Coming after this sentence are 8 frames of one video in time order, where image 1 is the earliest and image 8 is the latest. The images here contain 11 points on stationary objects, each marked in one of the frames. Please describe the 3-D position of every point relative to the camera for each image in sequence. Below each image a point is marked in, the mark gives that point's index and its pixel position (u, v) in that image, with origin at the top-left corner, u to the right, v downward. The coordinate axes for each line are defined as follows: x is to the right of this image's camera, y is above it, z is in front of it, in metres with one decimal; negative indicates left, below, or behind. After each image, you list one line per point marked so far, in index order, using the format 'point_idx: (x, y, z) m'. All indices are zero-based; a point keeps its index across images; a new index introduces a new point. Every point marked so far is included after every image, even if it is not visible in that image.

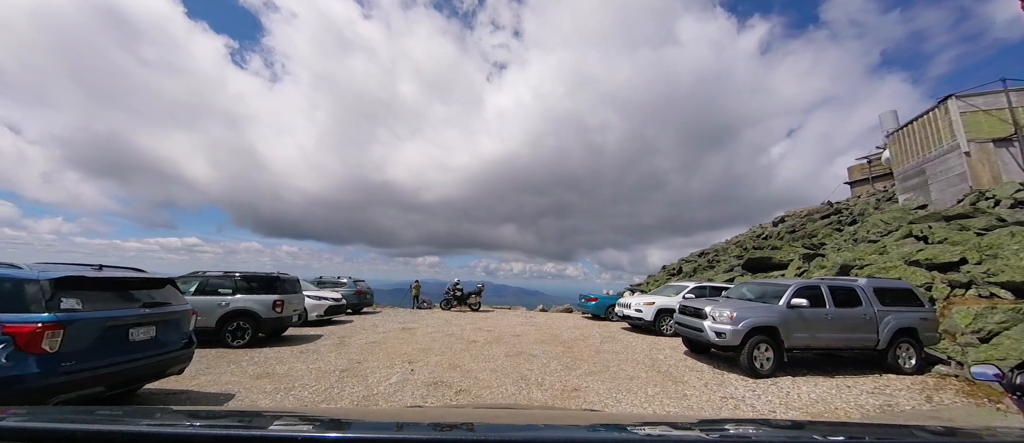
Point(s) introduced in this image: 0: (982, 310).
0: (+11.8, -2.2, +9.3) m
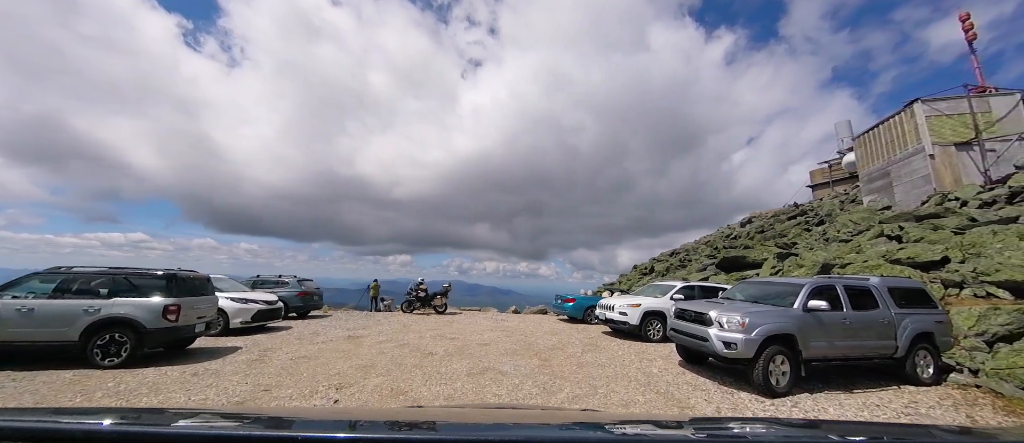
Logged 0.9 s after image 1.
0: (+11.1, -2.1, +8.7) m
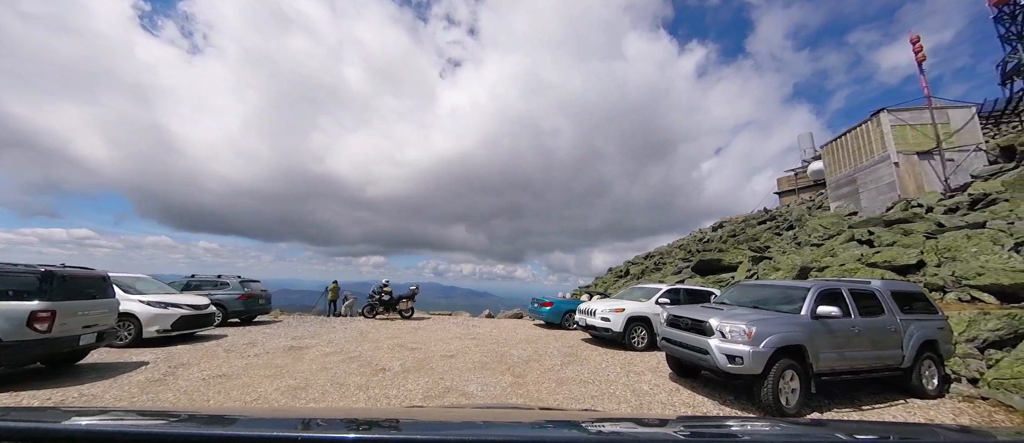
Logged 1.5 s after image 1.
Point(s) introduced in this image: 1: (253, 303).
0: (+10.4, -2.1, +8.4) m
1: (-10.1, -3.1, +14.1) m
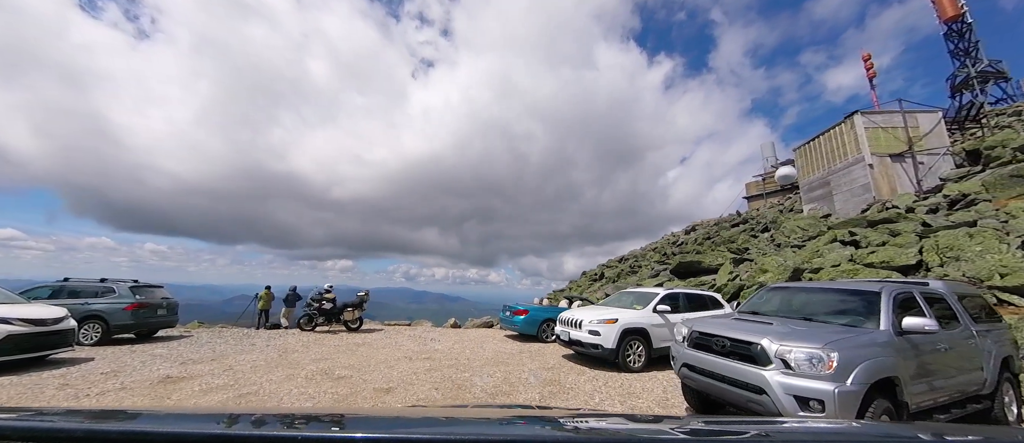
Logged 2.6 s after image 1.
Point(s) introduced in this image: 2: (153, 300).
0: (+9.7, -2.0, +7.2) m
1: (-11.2, -2.8, +11.3) m
2: (-11.3, -2.4, +11.7) m
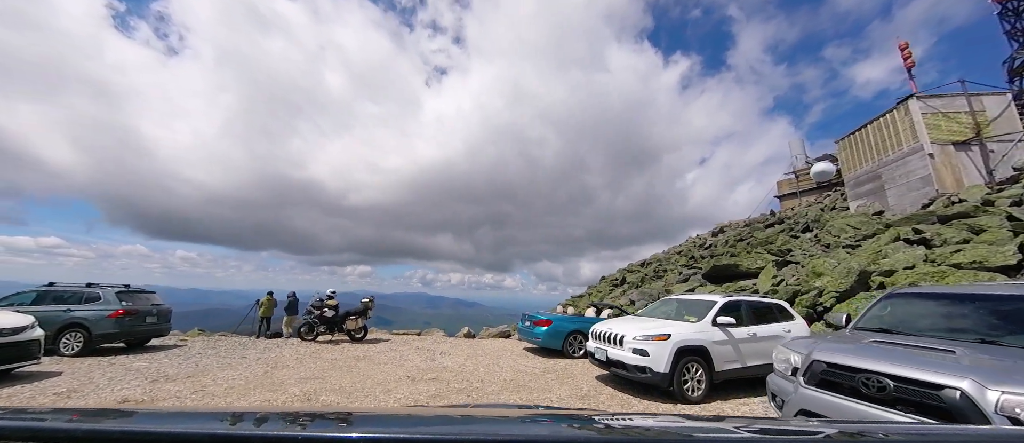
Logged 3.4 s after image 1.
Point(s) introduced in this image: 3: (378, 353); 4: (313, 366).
0: (+10.1, -1.7, +5.4) m
1: (-10.7, -2.8, +10.4) m
2: (-10.8, -2.4, +10.8) m
3: (-3.4, -3.3, +9.3) m
4: (-4.4, -3.2, +8.3) m
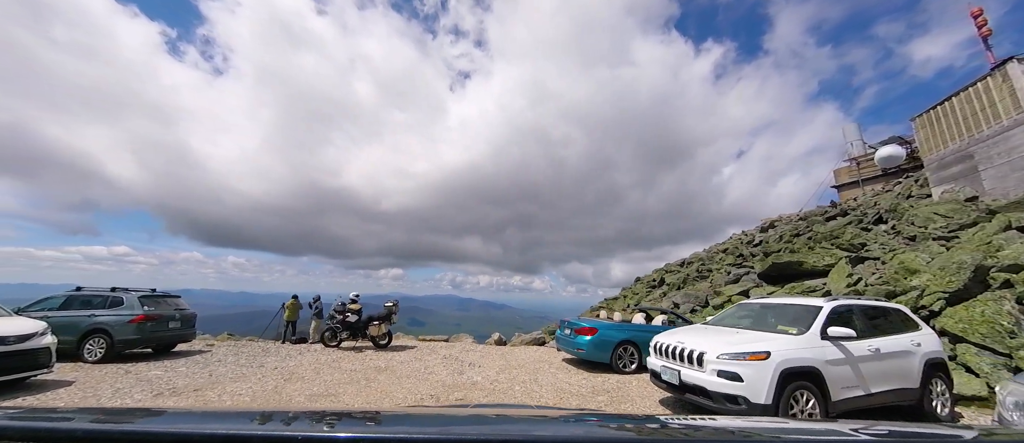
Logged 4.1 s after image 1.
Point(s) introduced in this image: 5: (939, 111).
0: (+10.6, -1.3, +3.4) m
1: (-9.7, -2.8, +10.1) m
2: (-9.8, -2.5, +10.5) m
3: (-2.5, -3.2, +8.4) m
4: (-3.6, -3.1, +7.4) m
5: (+23.1, +5.9, +20.1) m
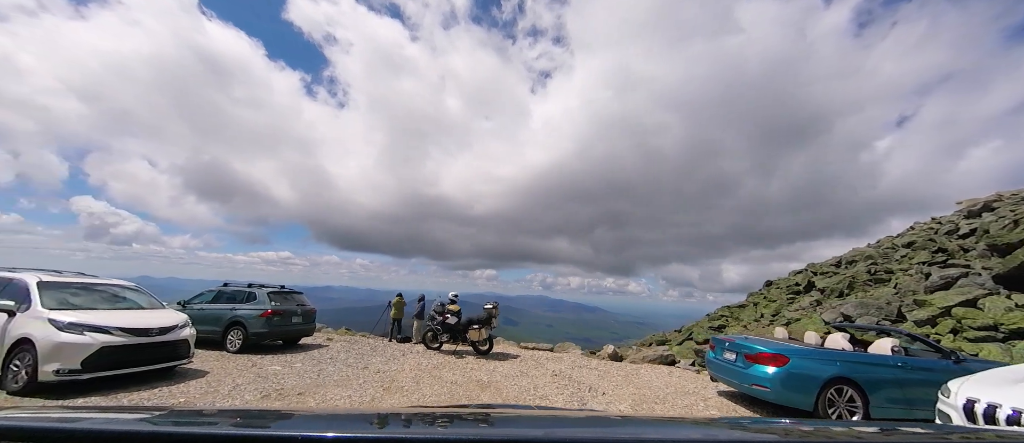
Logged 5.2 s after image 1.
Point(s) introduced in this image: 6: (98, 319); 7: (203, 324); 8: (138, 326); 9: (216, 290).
0: (+11.2, -0.8, -1.0) m
1: (-6.6, -2.9, +10.6) m
2: (-6.6, -2.5, +11.0) m
3: (-0.1, -3.0, +7.2) m
4: (-1.5, -3.0, +6.5) m
5: (+27.3, +6.8, +12.0) m
6: (-7.2, -1.7, +6.5) m
7: (-9.0, -3.0, +10.8) m
8: (-6.8, -1.9, +6.7) m
9: (-9.1, -2.1, +11.4) m
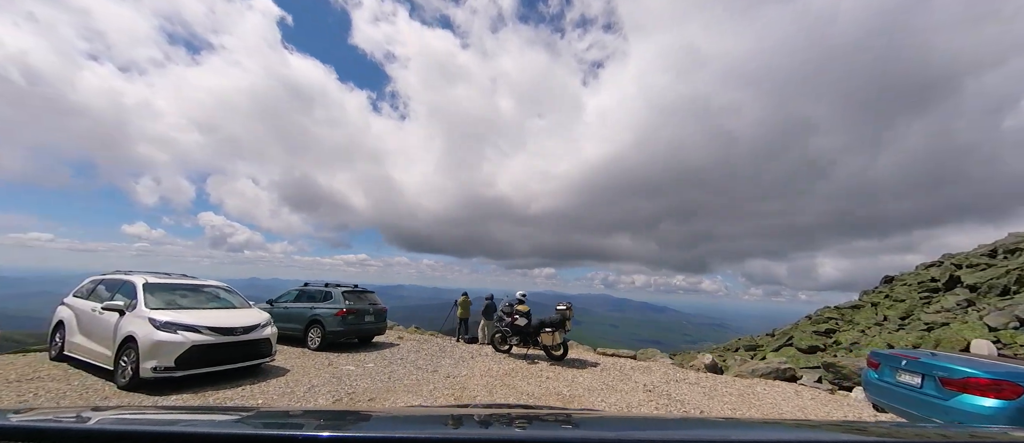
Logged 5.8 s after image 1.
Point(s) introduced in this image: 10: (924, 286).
0: (+11.0, -0.2, -3.6) m
1: (-4.6, -2.9, +10.8) m
2: (-4.5, -2.5, +11.2) m
3: (+1.3, -2.8, +6.3) m
4: (-0.1, -2.8, +5.8) m
5: (+28.8, +8.0, +6.4) m
6: (-5.9, -1.8, +6.8) m
7: (-6.8, -3.1, +11.3) m
8: (-5.4, -1.9, +7.0) m
9: (-6.9, -2.2, +11.9) m
10: (+20.8, -3.3, +18.3) m
